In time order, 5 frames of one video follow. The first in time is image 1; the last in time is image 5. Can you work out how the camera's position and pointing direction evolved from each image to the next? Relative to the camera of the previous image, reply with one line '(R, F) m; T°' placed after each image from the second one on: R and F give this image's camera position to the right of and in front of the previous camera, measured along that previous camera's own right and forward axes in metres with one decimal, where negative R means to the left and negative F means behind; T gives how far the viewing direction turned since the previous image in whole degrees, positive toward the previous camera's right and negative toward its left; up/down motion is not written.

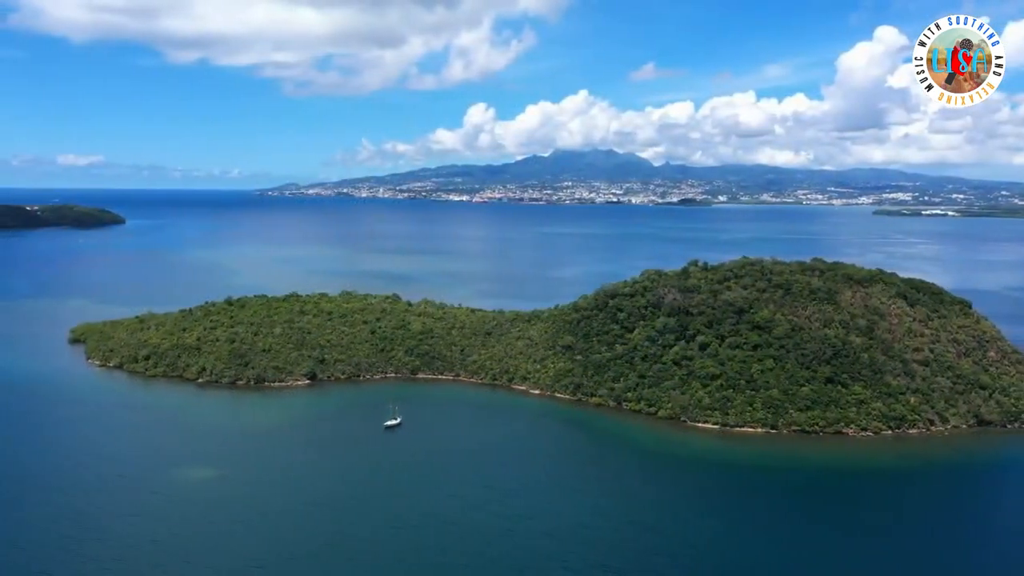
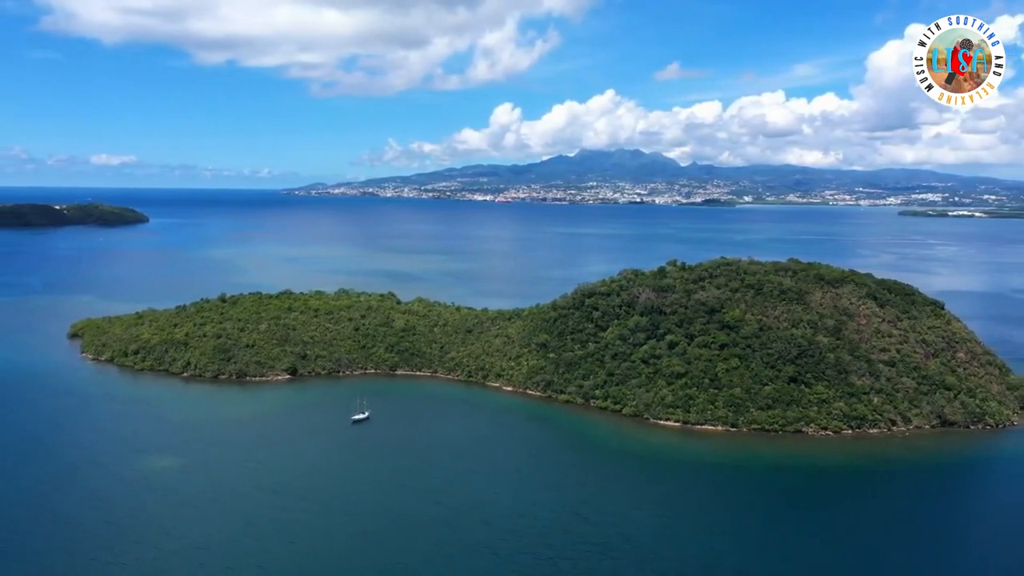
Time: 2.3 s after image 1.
(+1.9, -0.4) m; -2°
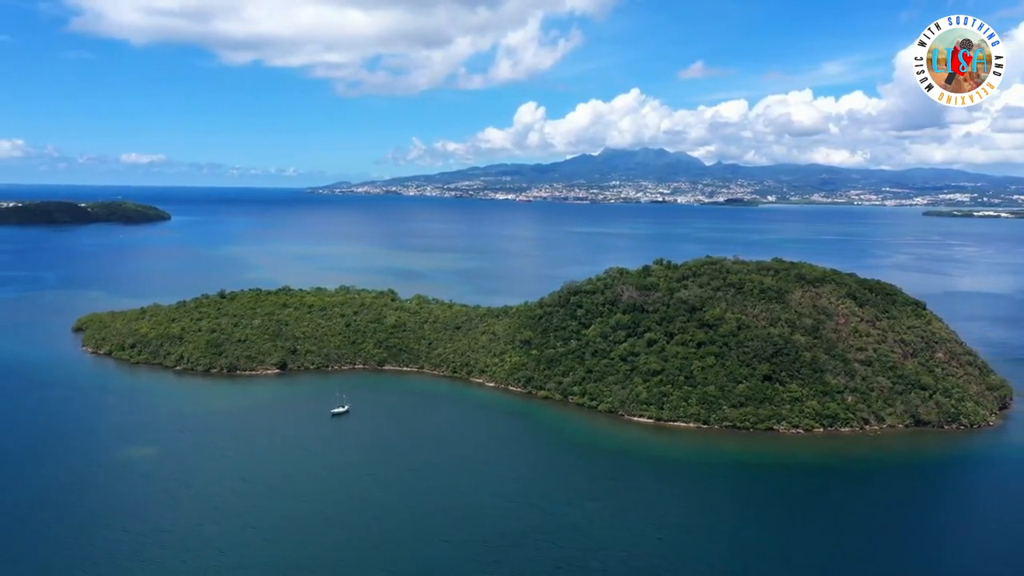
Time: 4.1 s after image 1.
(+1.5, -0.4) m; -2°
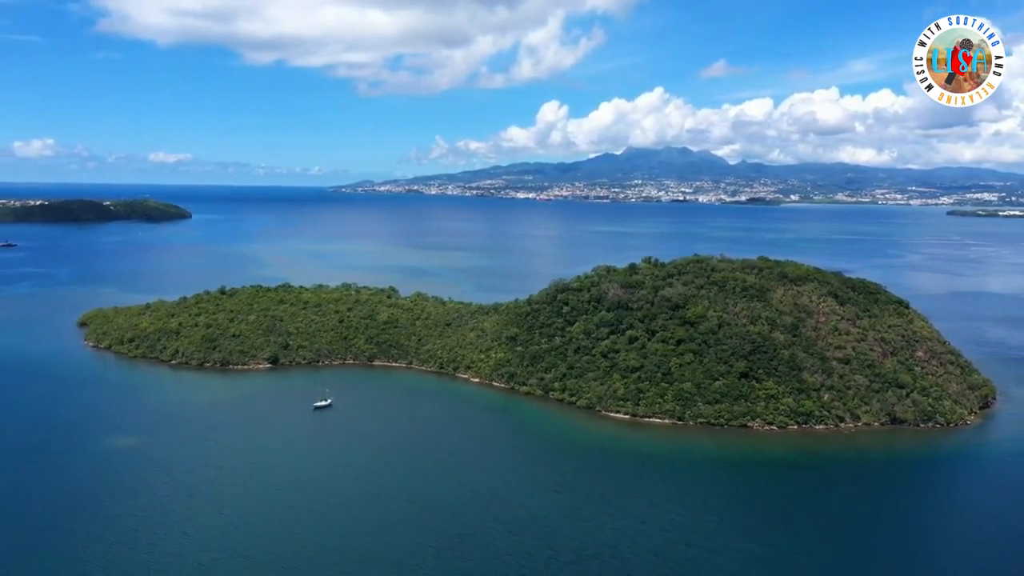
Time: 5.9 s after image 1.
(+1.4, -0.3) m; -2°
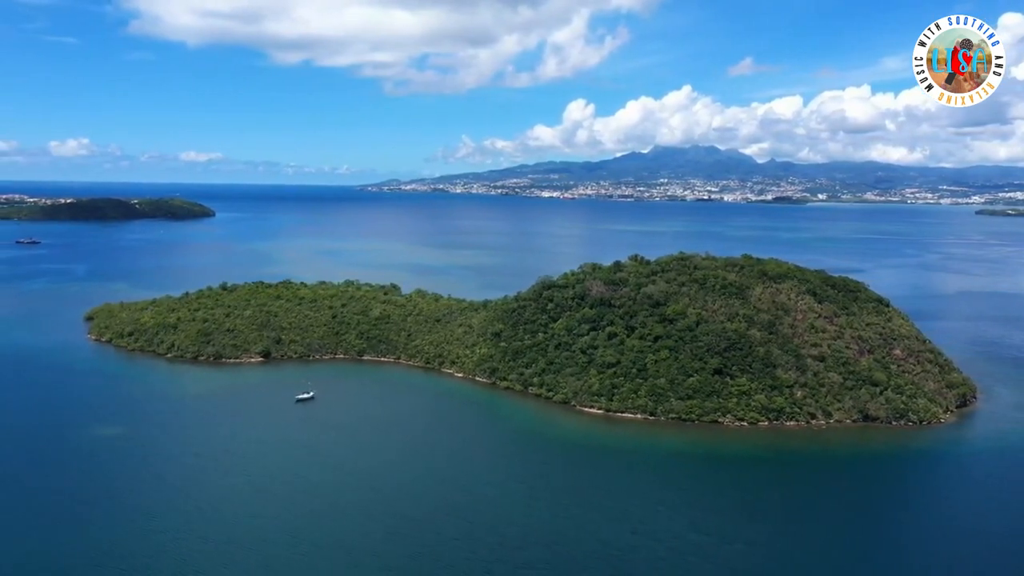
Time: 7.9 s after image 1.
(+1.6, -0.4) m; -2°
